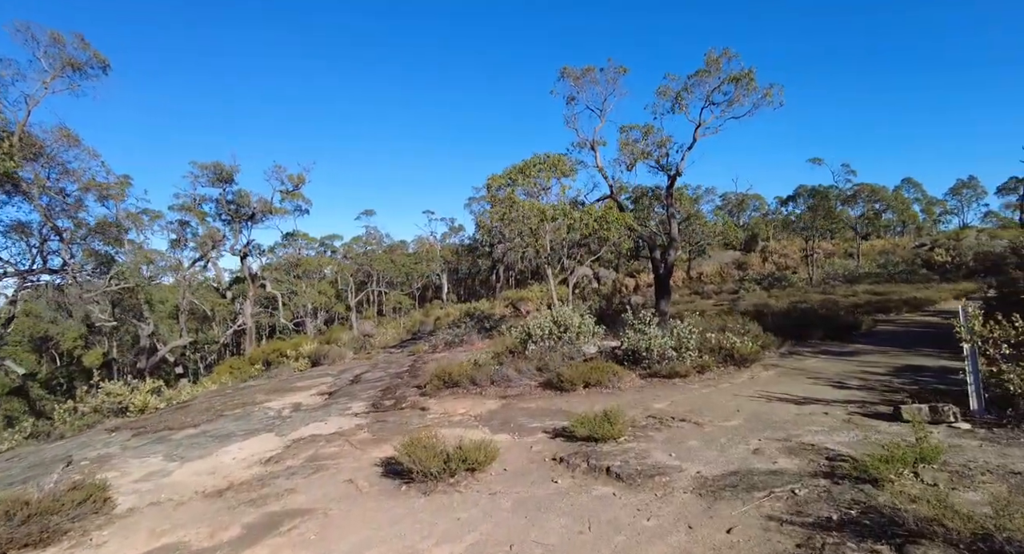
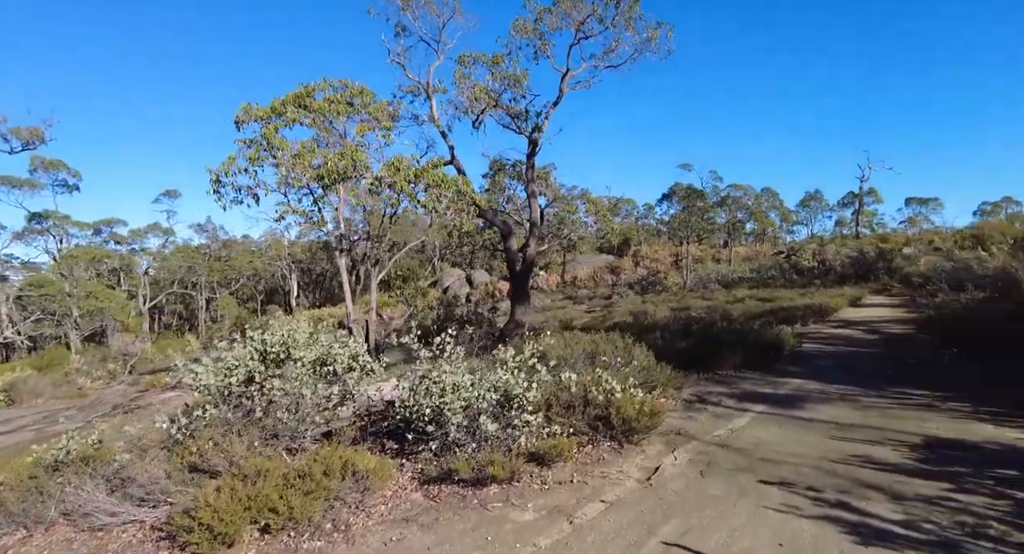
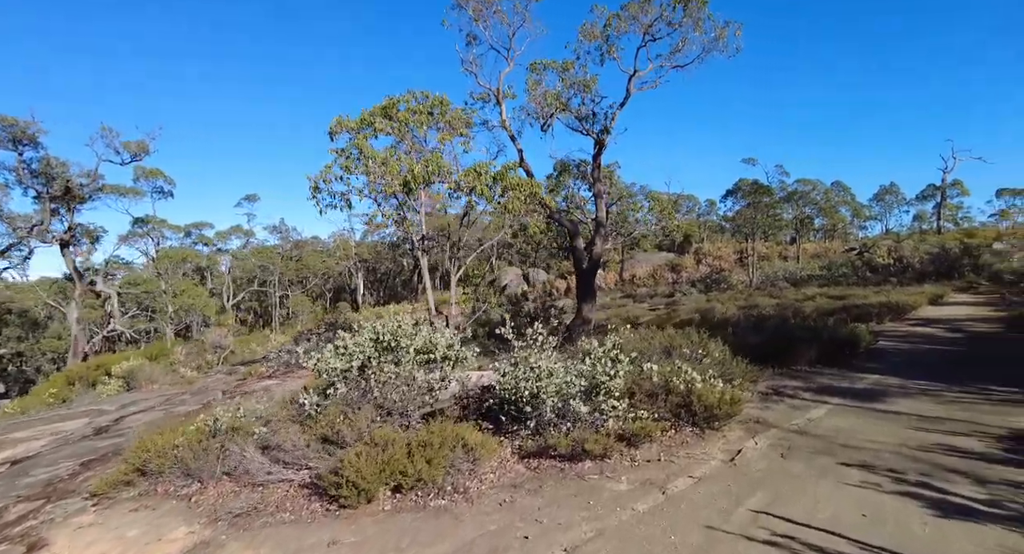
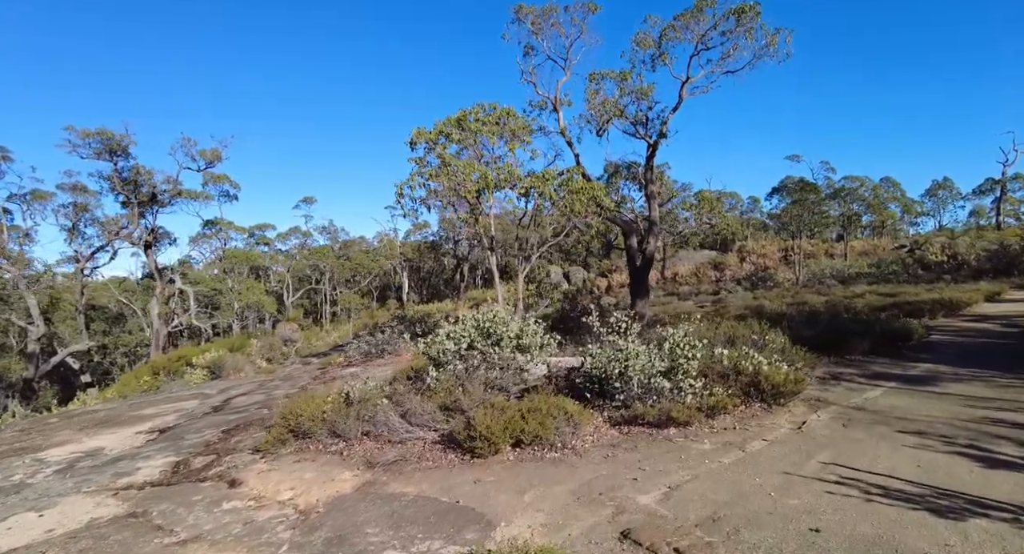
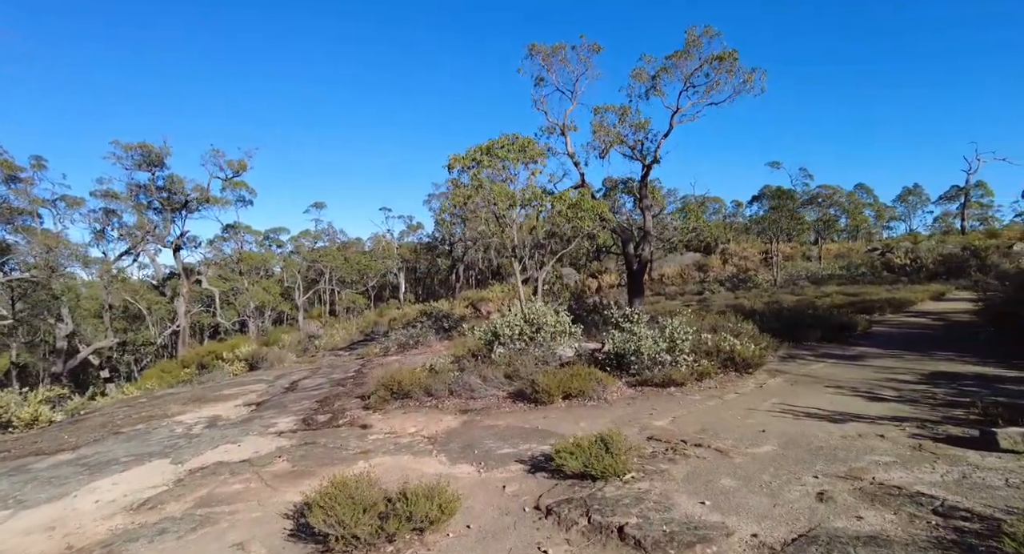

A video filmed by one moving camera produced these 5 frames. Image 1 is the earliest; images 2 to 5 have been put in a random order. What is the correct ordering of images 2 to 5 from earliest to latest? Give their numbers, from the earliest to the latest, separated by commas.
5, 4, 3, 2
